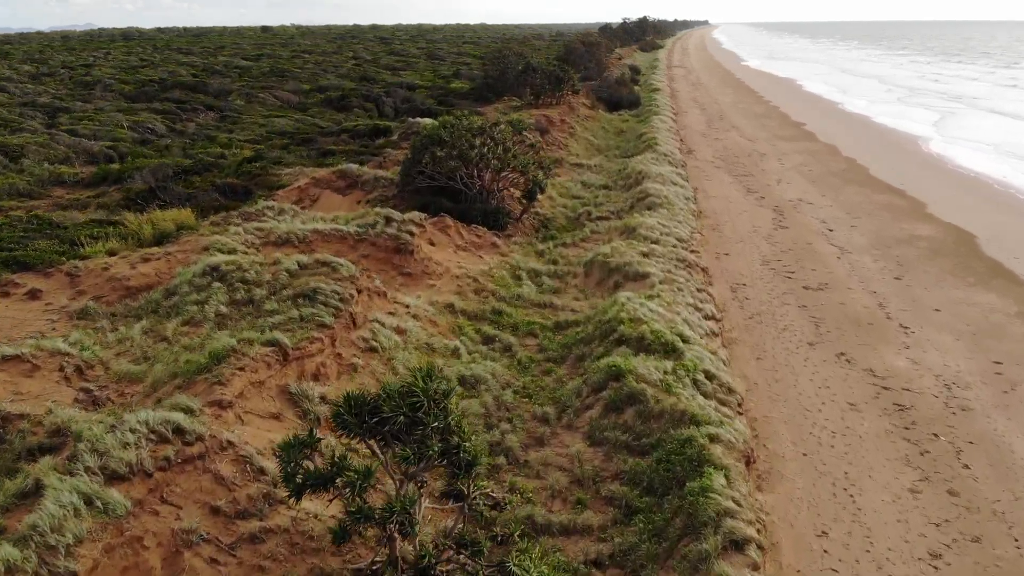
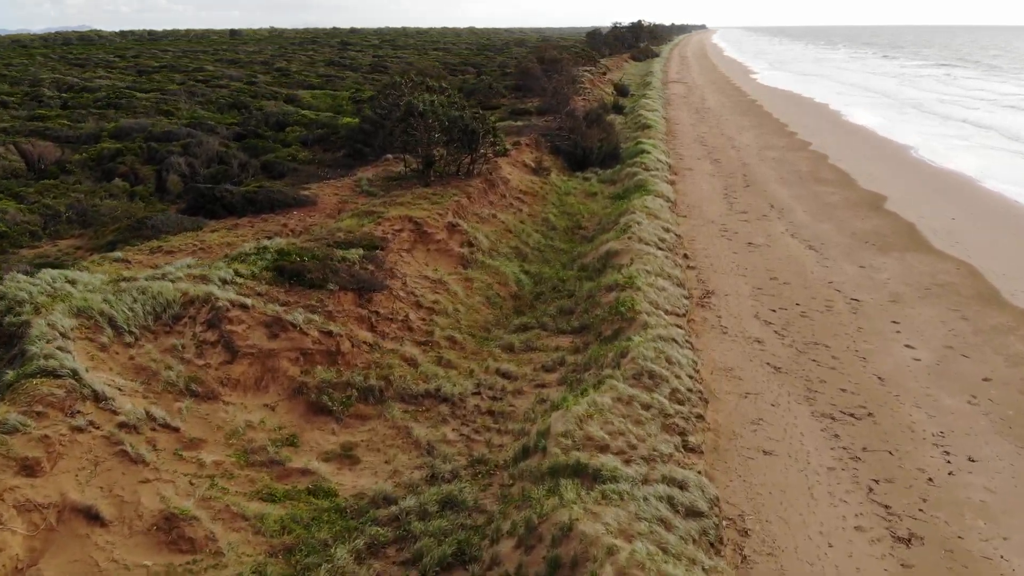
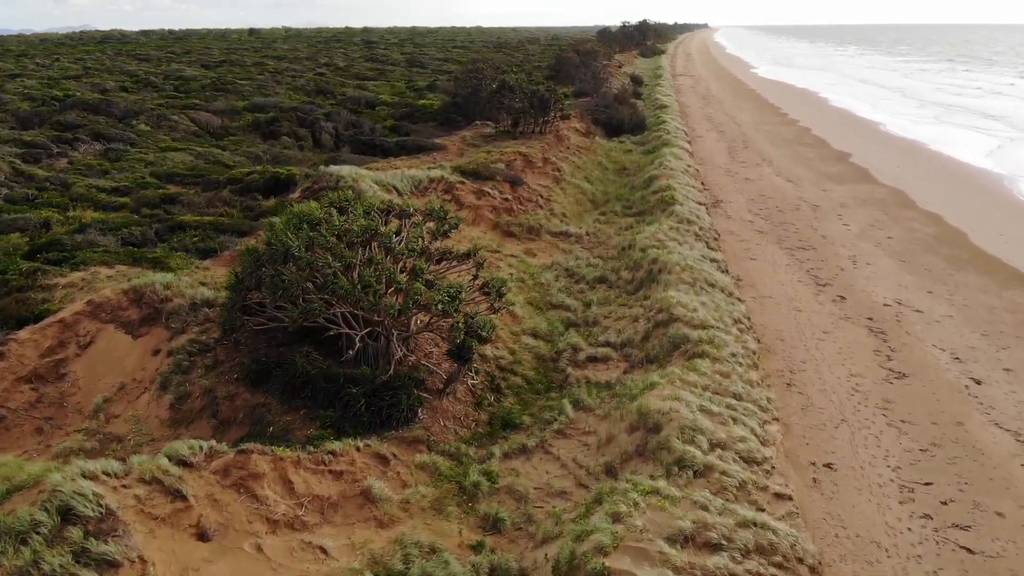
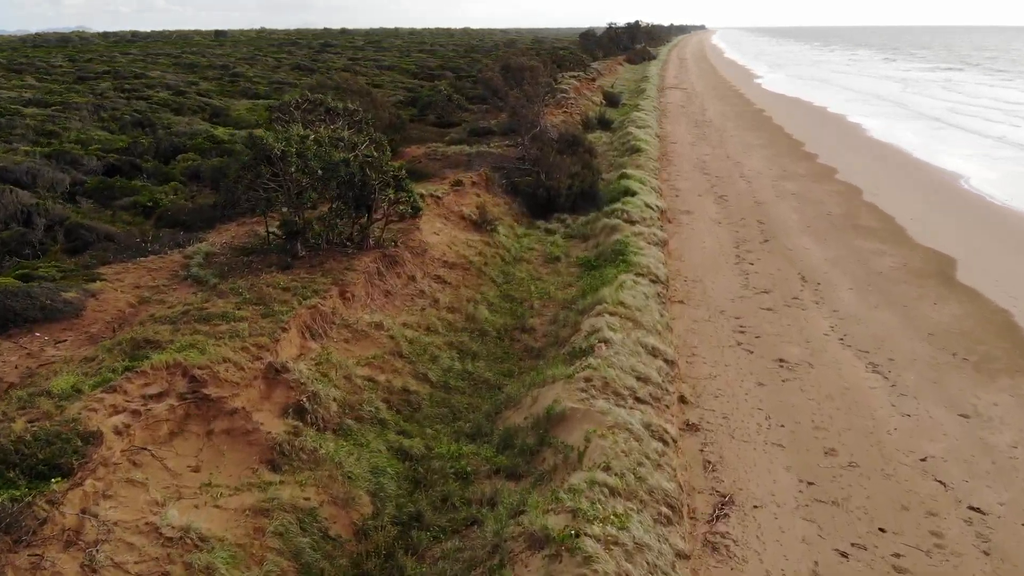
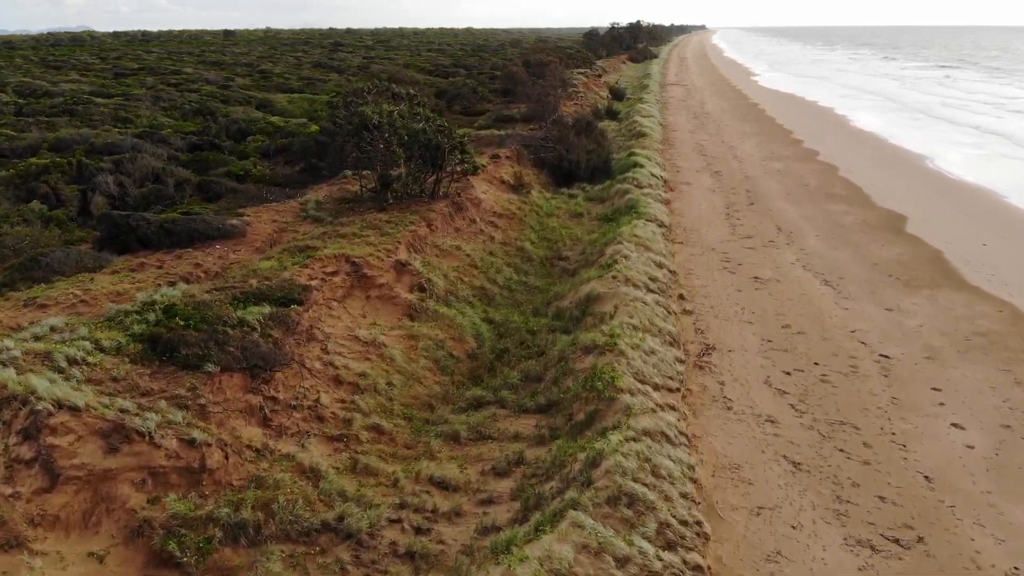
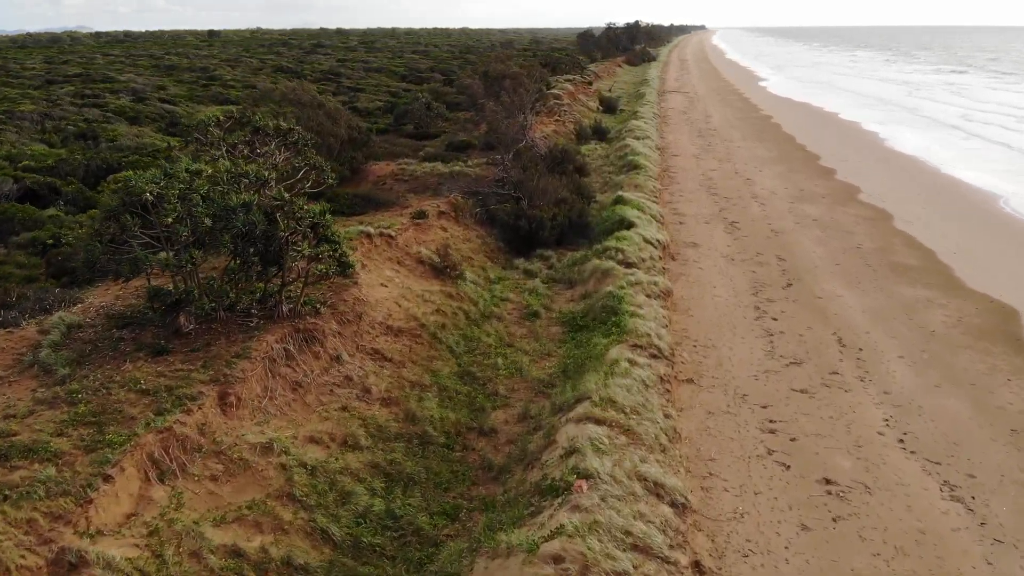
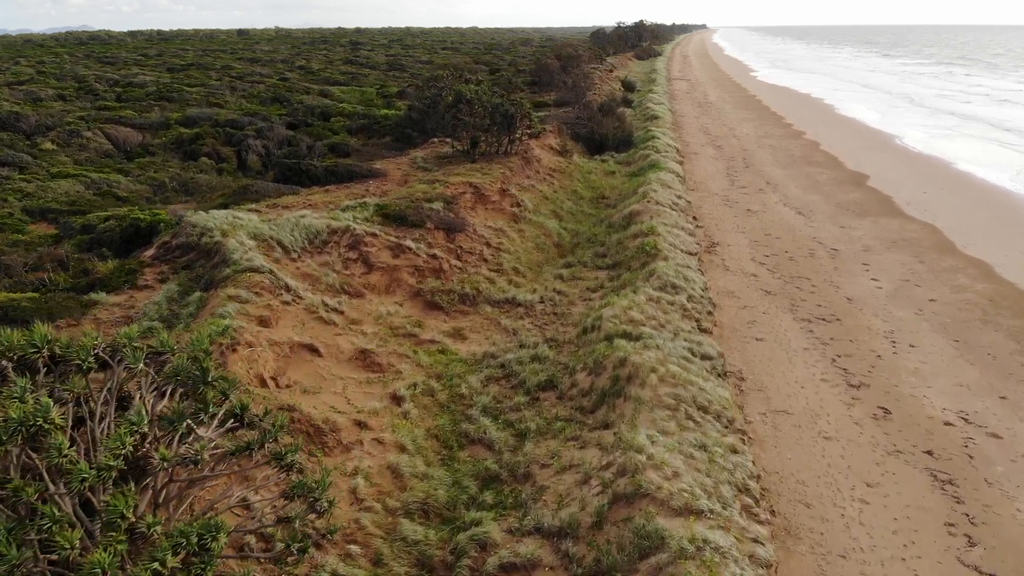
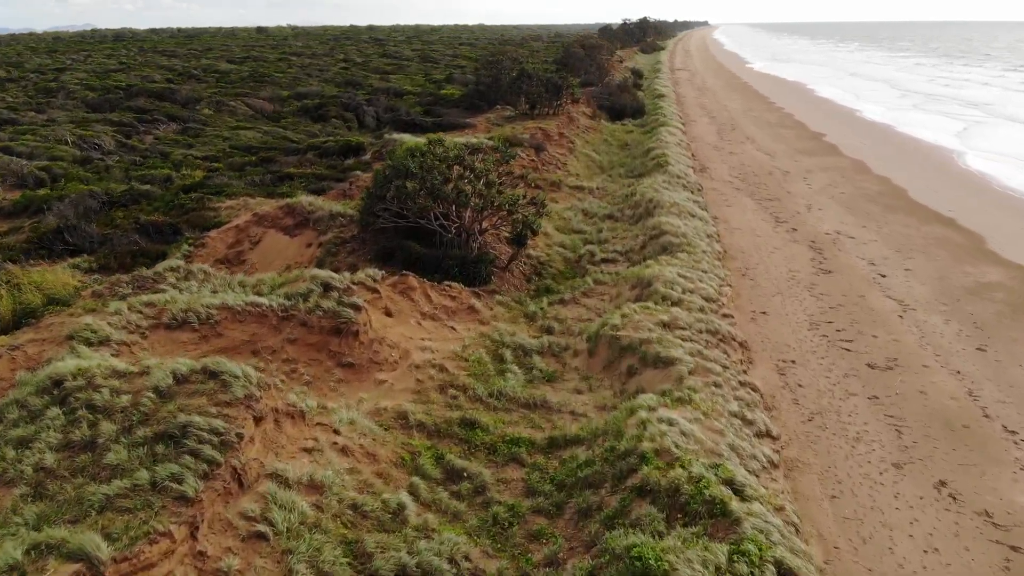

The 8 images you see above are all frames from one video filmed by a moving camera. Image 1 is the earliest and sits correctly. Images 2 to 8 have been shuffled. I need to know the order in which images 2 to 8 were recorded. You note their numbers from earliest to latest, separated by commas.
8, 3, 7, 2, 5, 4, 6
